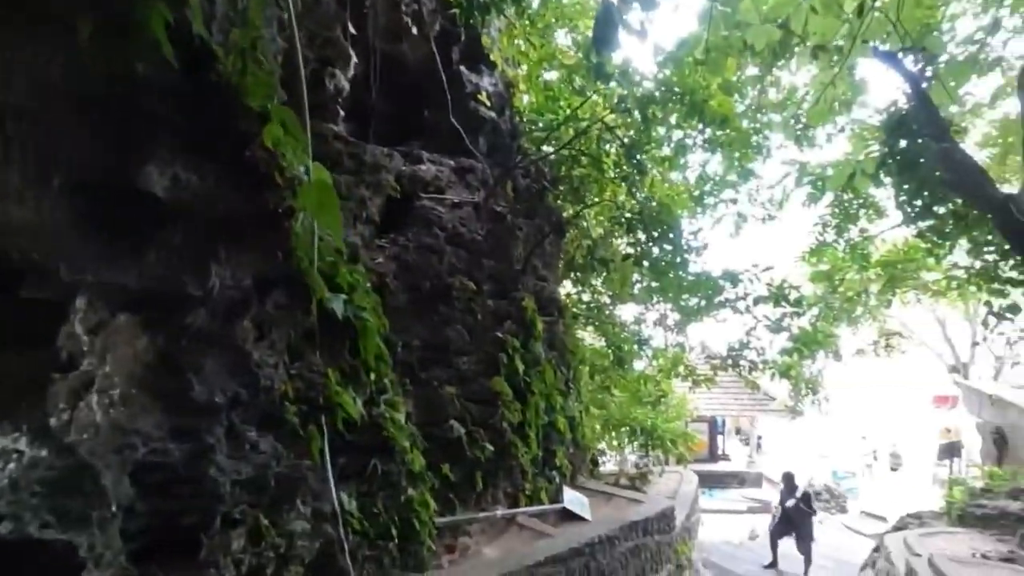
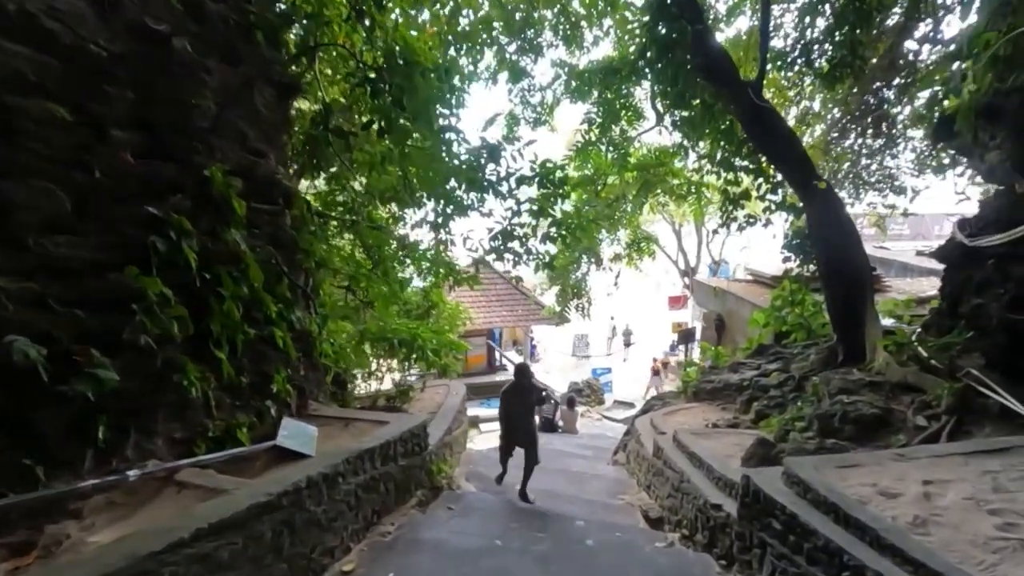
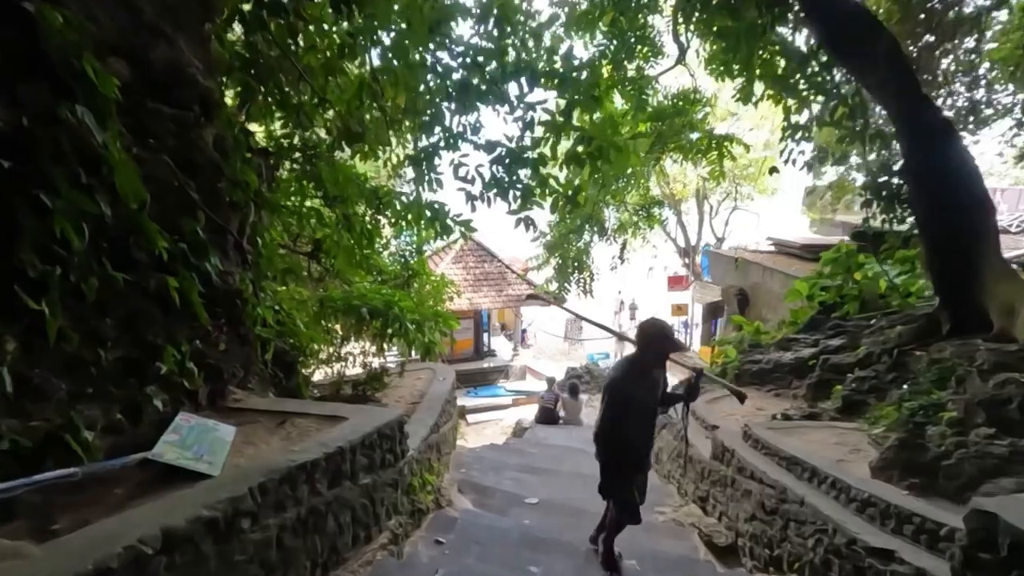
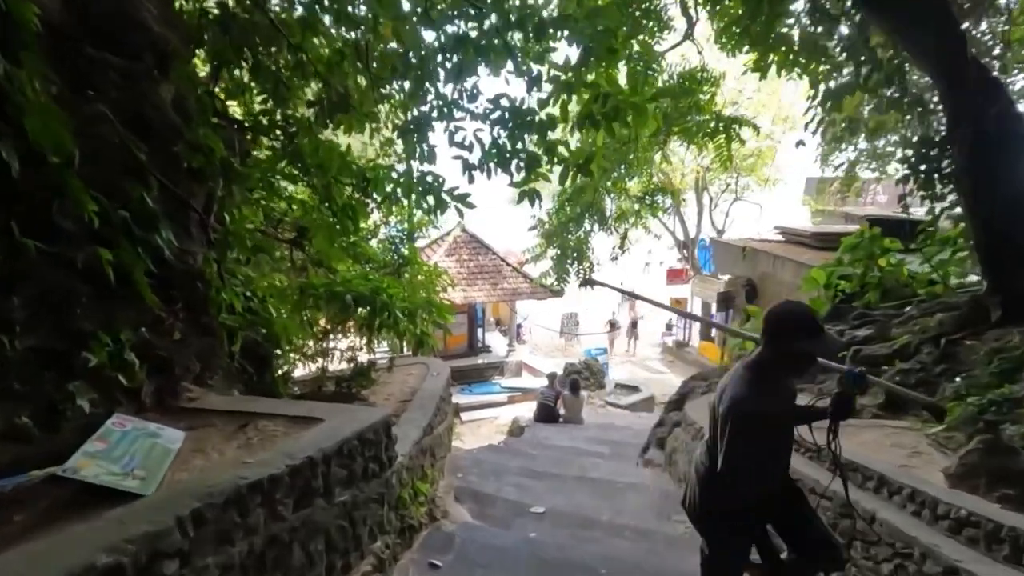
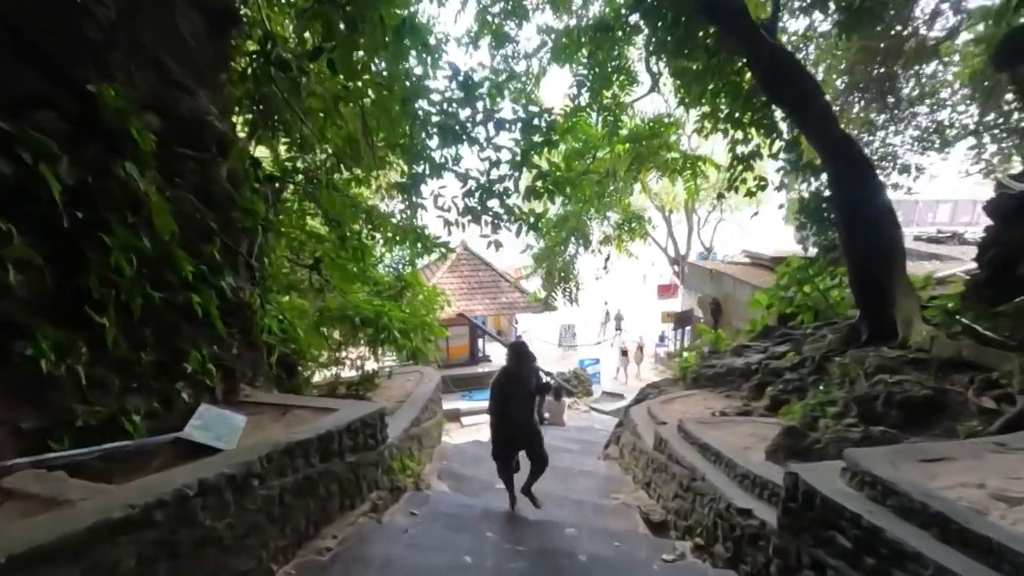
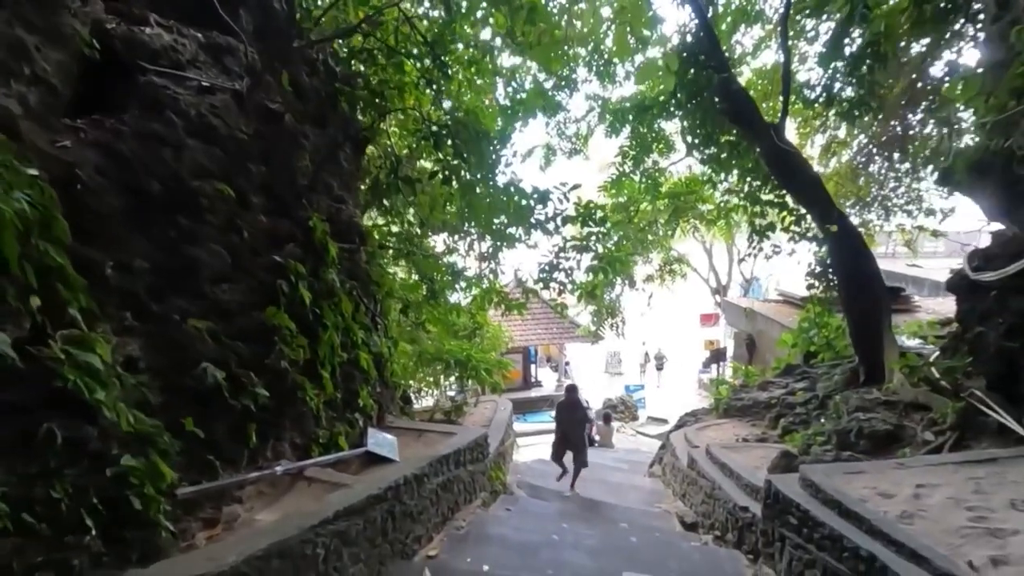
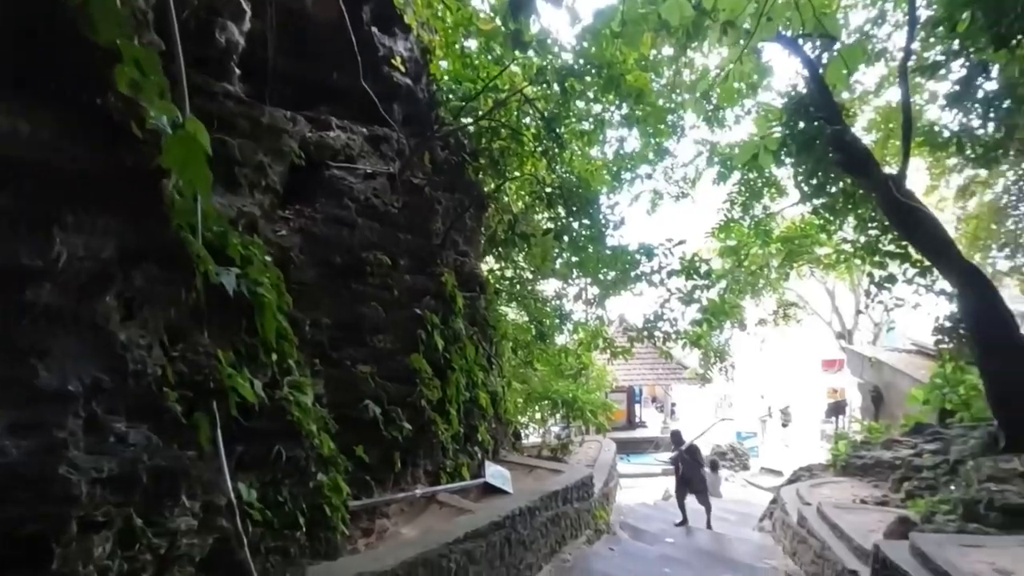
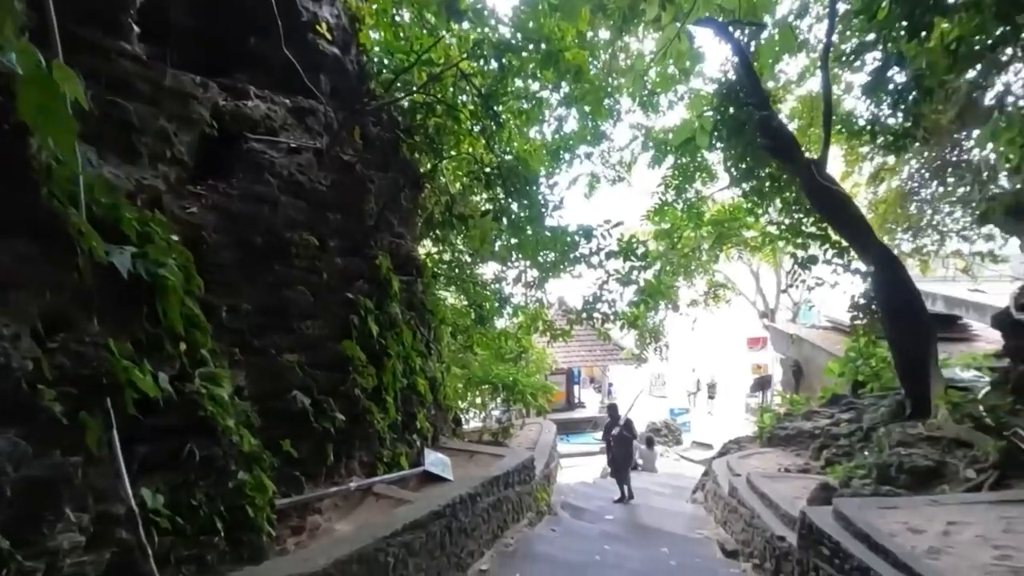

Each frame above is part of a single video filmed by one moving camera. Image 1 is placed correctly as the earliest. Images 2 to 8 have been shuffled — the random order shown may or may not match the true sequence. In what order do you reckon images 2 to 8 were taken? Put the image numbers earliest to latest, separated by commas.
7, 8, 6, 2, 5, 3, 4
